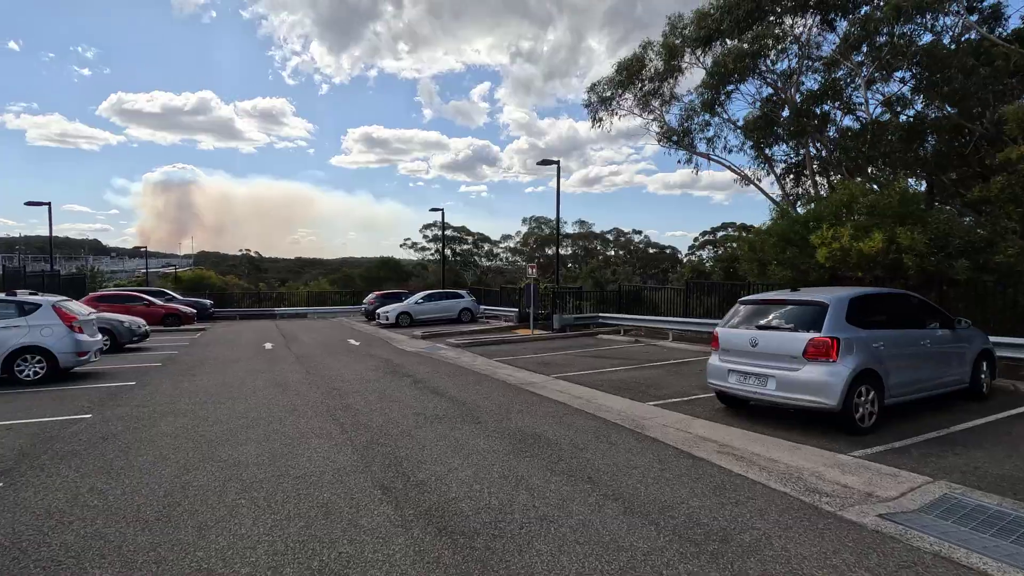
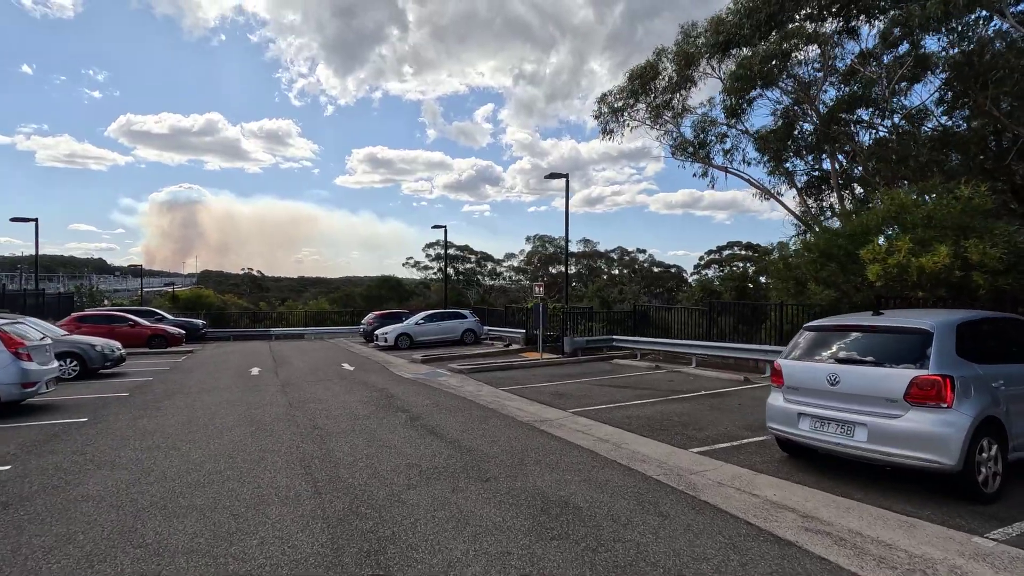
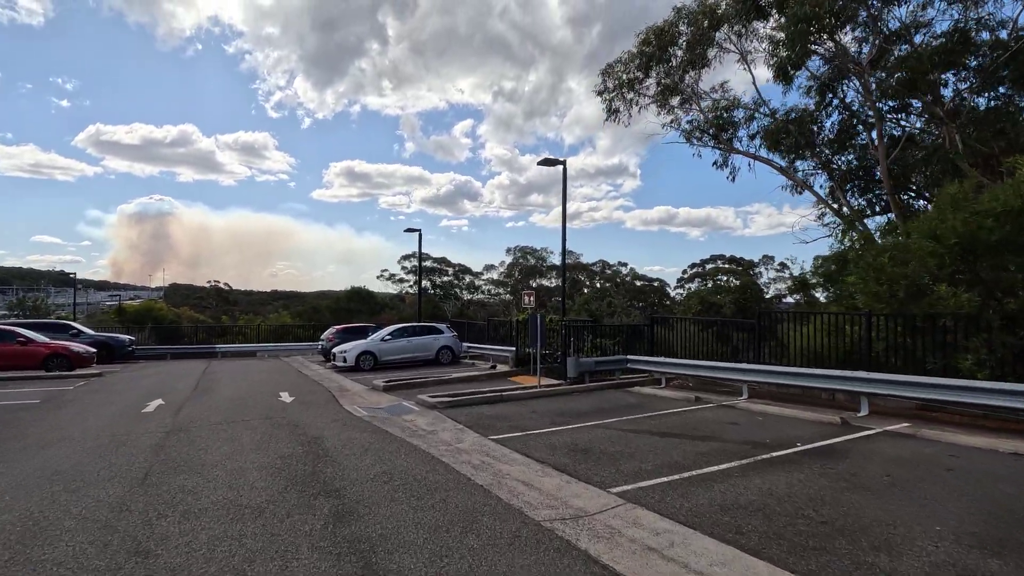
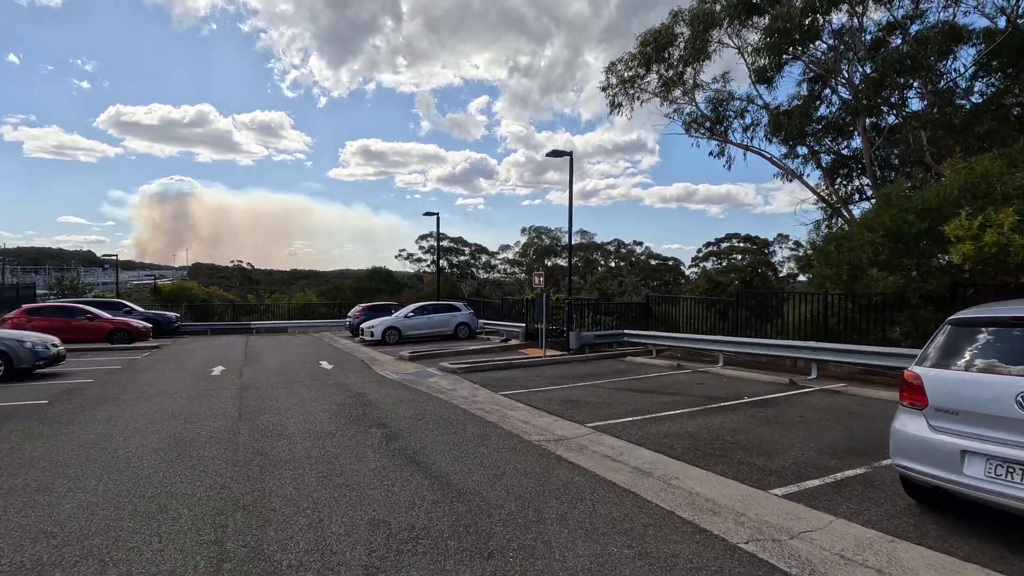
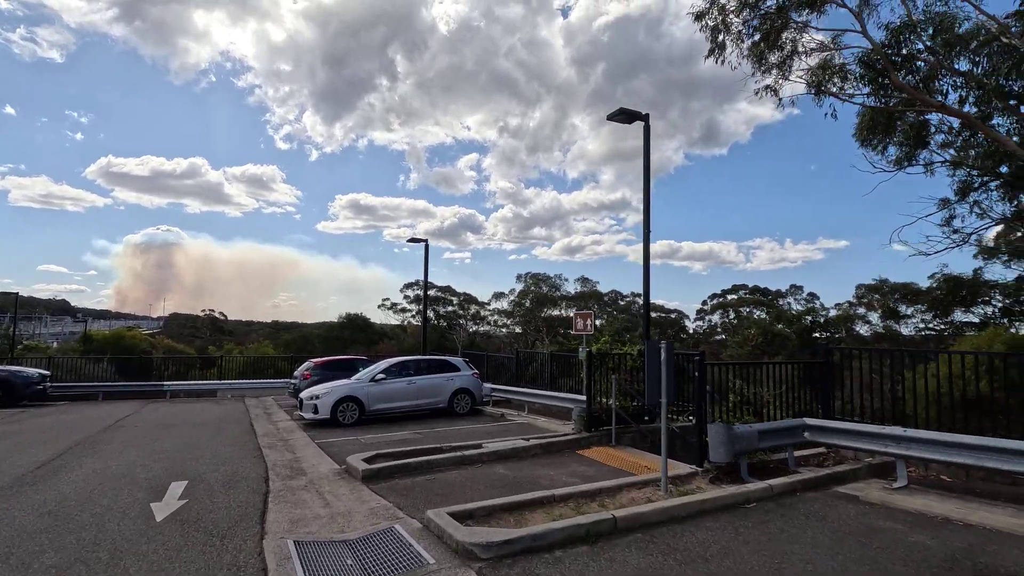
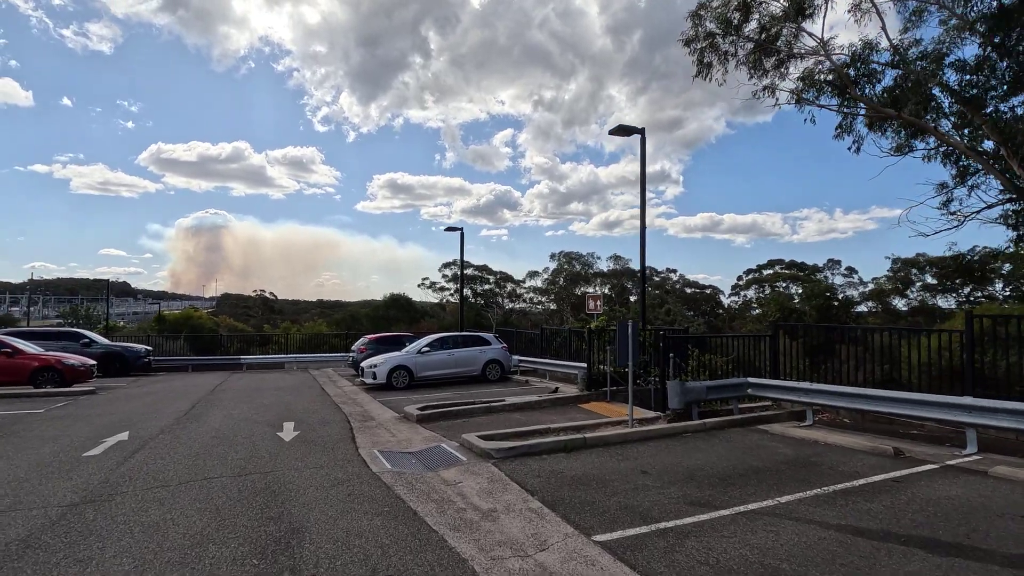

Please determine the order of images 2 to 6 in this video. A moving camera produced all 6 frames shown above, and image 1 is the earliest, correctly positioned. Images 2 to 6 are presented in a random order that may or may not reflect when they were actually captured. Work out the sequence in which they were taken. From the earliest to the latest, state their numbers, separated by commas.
2, 4, 3, 6, 5
